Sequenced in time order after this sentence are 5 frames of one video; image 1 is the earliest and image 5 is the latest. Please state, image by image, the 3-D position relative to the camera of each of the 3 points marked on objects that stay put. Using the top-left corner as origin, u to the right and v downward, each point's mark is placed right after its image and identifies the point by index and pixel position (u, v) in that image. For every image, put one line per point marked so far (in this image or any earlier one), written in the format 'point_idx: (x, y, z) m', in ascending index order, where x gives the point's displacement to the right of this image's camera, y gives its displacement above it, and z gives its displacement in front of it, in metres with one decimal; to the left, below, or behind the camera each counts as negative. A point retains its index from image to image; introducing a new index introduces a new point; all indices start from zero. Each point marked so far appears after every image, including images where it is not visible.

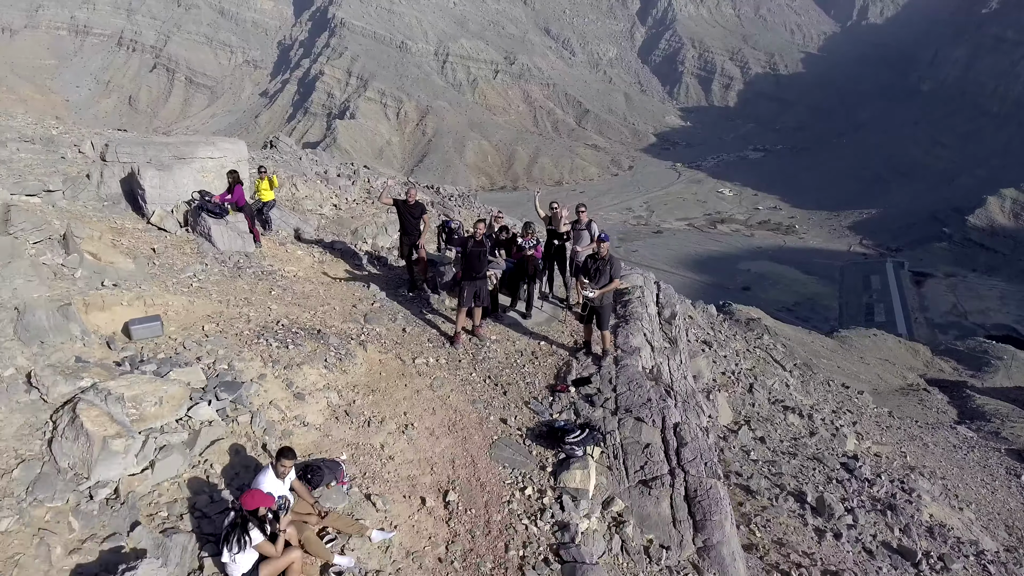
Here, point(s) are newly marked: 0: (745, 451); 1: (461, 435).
0: (+2.4, -1.7, +7.8) m
1: (-0.3, -0.8, +4.2) m
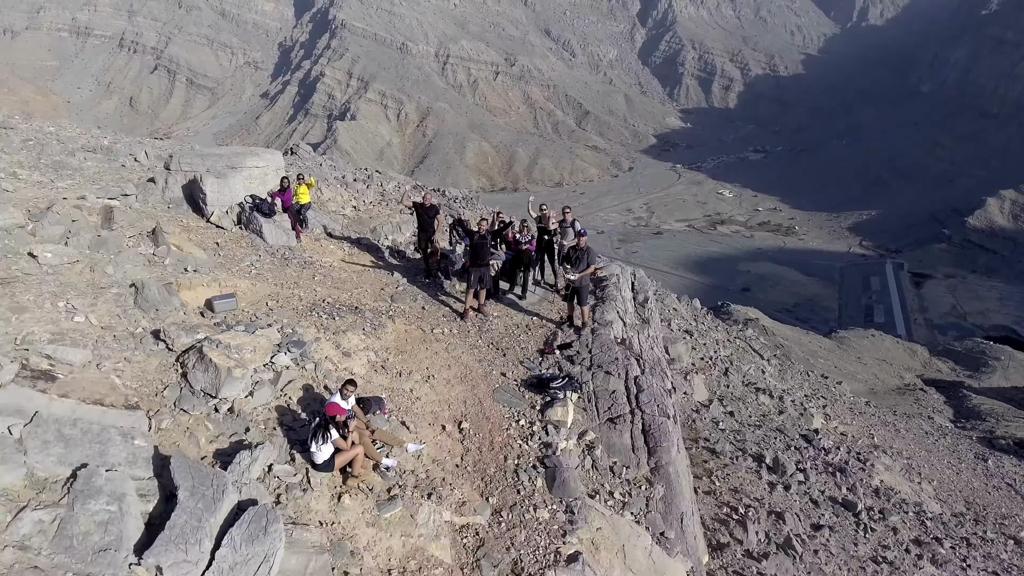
0: (+2.4, -1.6, +8.9) m
1: (-0.4, -0.7, +5.4) m
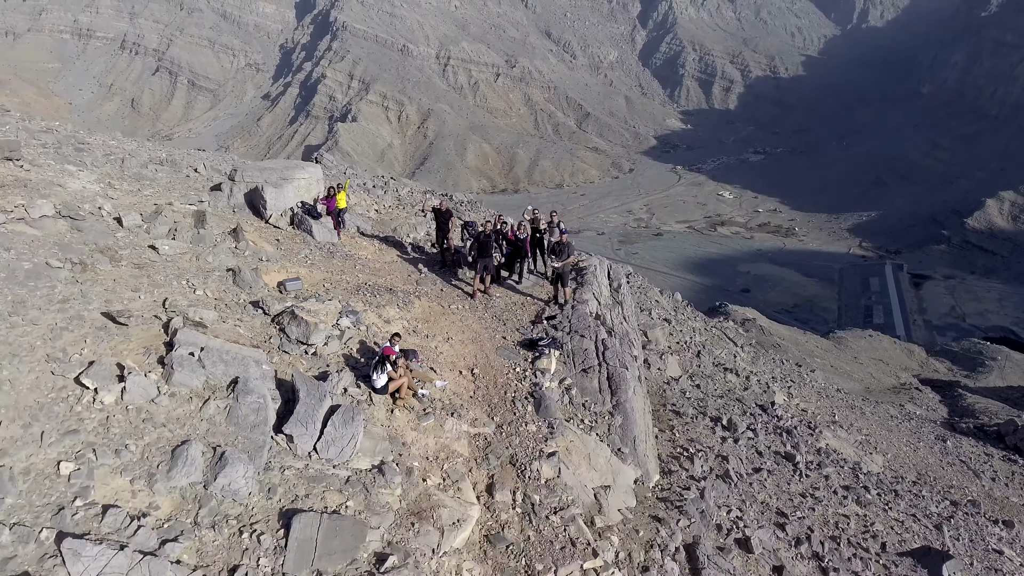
0: (+2.4, -1.4, +10.5) m
1: (-0.4, -0.5, +7.0) m
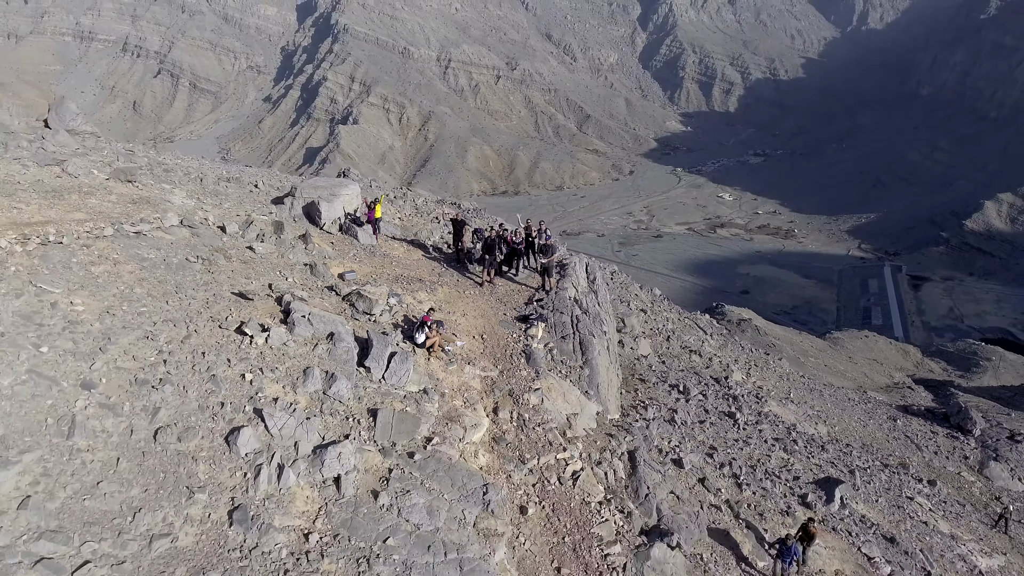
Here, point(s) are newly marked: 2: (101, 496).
0: (+2.4, -1.3, +13.0) m
1: (-0.4, -0.4, +9.5) m
2: (-2.5, -1.3, +4.6) m
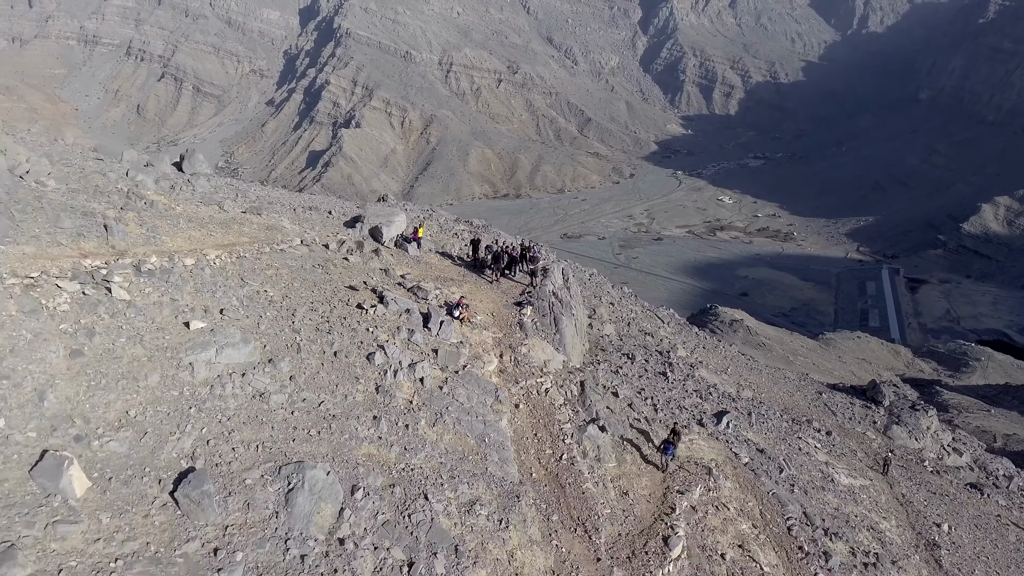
0: (+2.4, -1.3, +18.3) m
1: (-0.4, -0.3, +14.8) m
2: (-2.5, -1.2, +9.8) m
